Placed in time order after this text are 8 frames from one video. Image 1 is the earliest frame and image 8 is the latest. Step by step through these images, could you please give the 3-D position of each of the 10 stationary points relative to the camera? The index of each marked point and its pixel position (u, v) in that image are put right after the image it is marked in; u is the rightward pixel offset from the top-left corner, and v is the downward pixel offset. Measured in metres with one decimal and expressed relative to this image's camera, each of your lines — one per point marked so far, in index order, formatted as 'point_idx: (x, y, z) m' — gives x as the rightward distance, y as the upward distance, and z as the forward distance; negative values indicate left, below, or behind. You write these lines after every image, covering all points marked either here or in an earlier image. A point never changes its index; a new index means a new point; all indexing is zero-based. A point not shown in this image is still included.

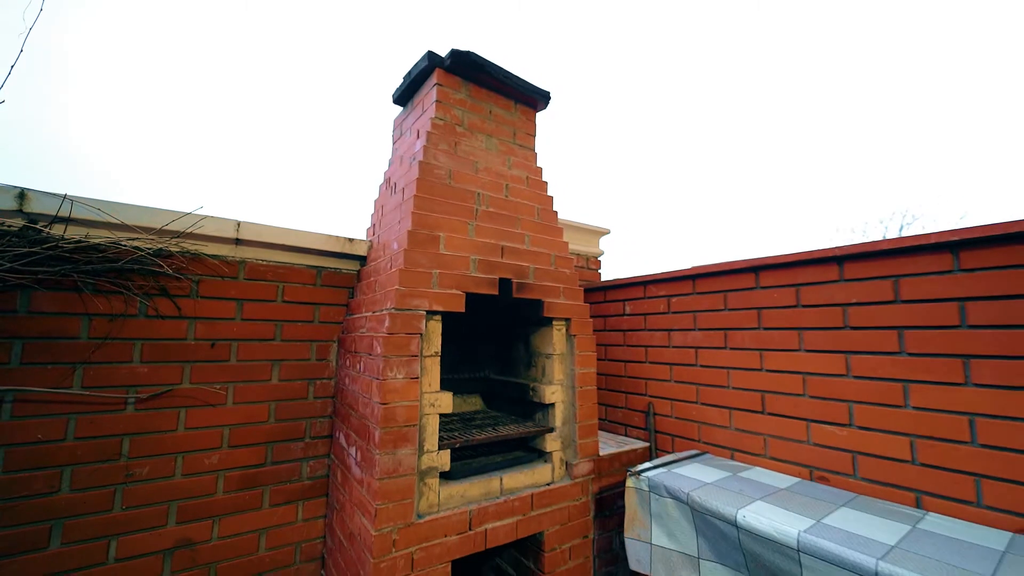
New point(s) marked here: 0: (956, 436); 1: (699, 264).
0: (+1.4, -0.4, +1.3) m
1: (+0.9, +0.1, +2.0) m
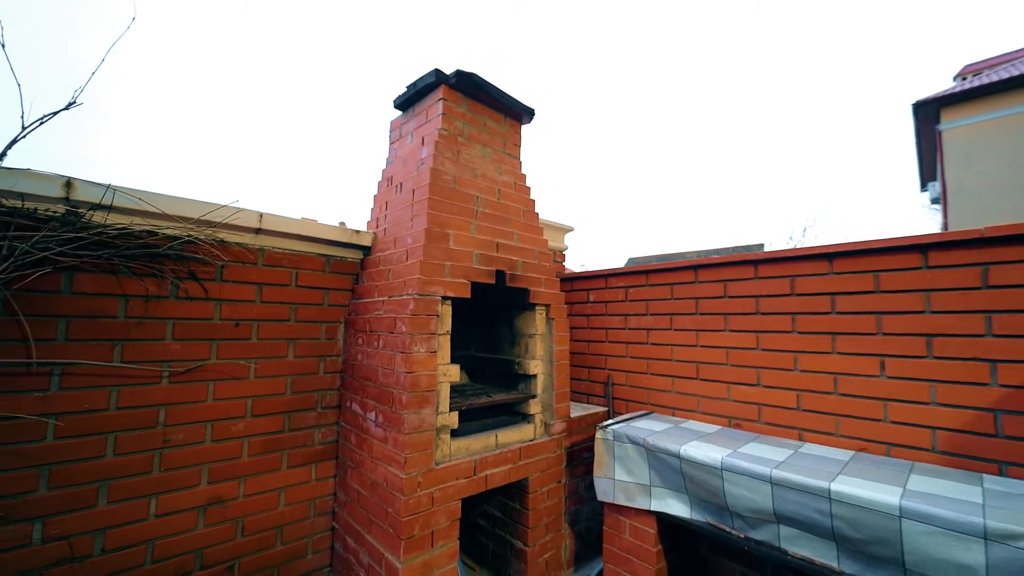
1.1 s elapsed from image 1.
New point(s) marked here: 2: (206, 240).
0: (+1.4, -0.4, +1.8) m
1: (+0.8, +0.2, +2.5) m
2: (-1.3, +0.2, +1.8) m
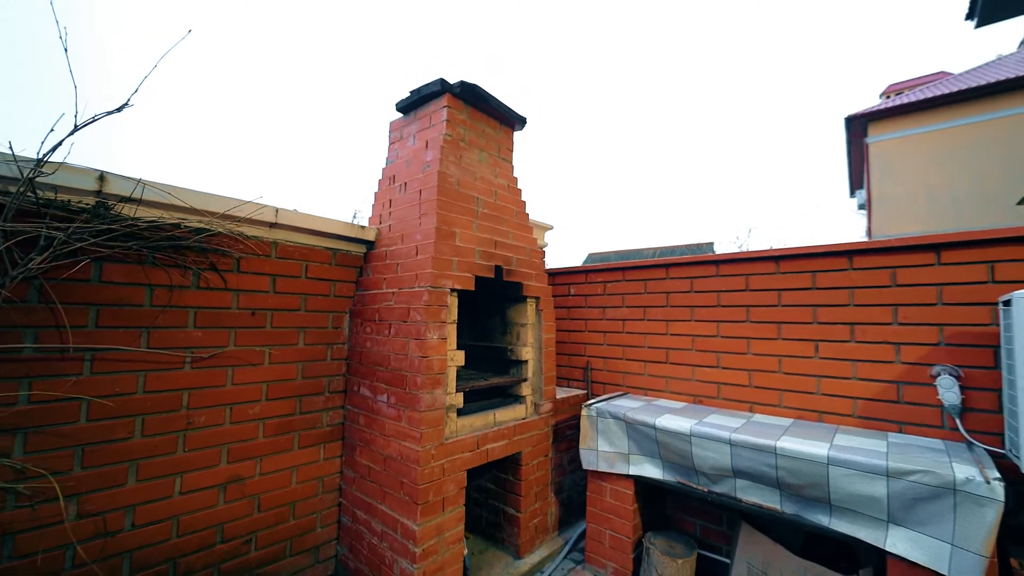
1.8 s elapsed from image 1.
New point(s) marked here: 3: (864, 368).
0: (+1.4, -0.4, +2.2) m
1: (+0.8, +0.2, +2.8) m
2: (-1.3, +0.2, +1.9) m
3: (+1.6, -0.4, +1.9) m
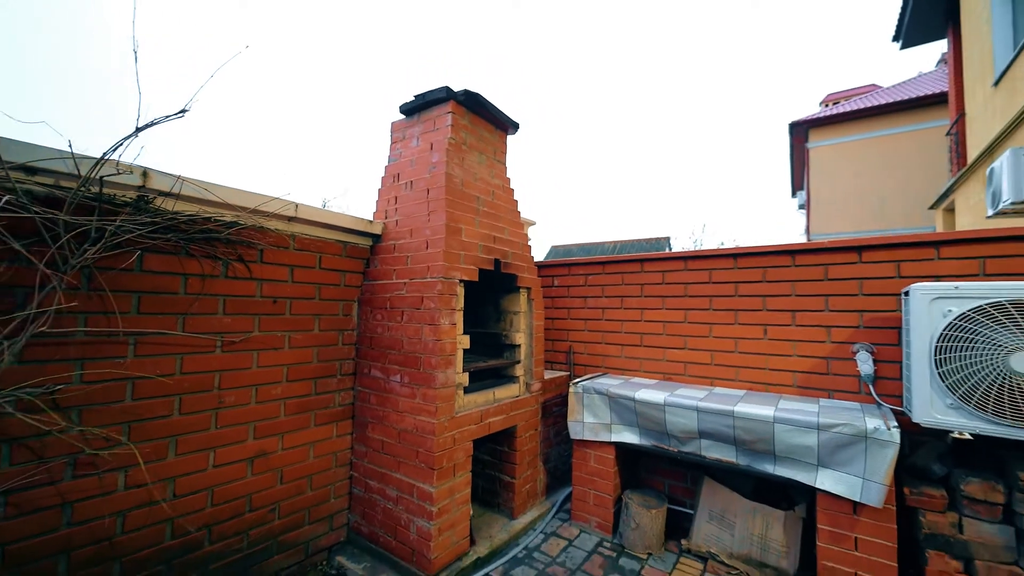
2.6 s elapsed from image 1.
0: (+1.4, -0.4, +2.6) m
1: (+0.7, +0.2, +3.1) m
2: (-1.2, +0.3, +2.0) m
3: (+1.6, -0.3, +2.4) m
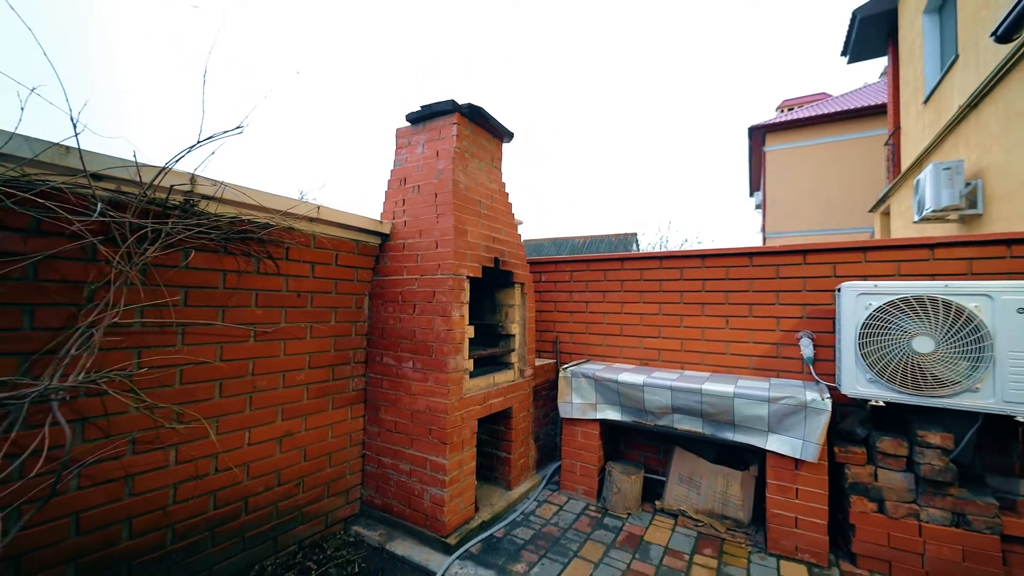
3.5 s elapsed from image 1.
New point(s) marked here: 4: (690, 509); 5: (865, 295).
0: (+1.3, -0.3, +3.0) m
1: (+0.7, +0.3, +3.5) m
2: (-1.2, +0.3, +2.2) m
3: (+1.6, -0.3, +2.8) m
4: (+1.1, -1.4, +2.6) m
5: (+1.8, 0.0, +2.2) m
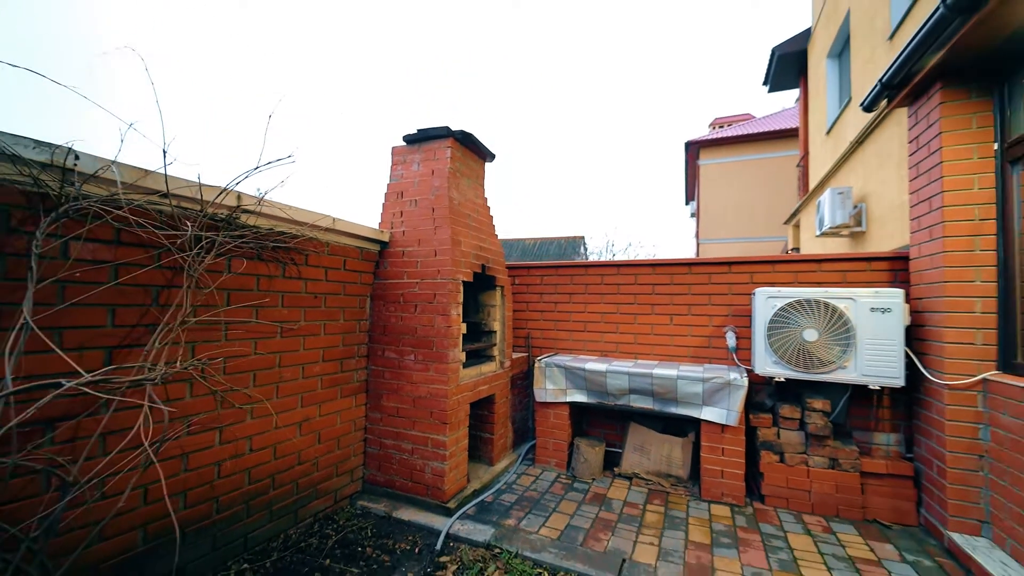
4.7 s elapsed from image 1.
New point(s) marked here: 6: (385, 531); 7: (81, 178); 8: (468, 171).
0: (+1.2, -0.4, +3.6) m
1: (+0.5, +0.3, +4.0) m
2: (-1.2, +0.3, +2.5) m
3: (+1.5, -0.3, +3.4) m
4: (+1.0, -1.4, +3.2) m
5: (+1.8, -0.1, +2.8) m
6: (-0.8, -1.5, +2.6) m
7: (-1.6, +0.4, +1.5) m
8: (-0.4, +0.9, +3.3) m
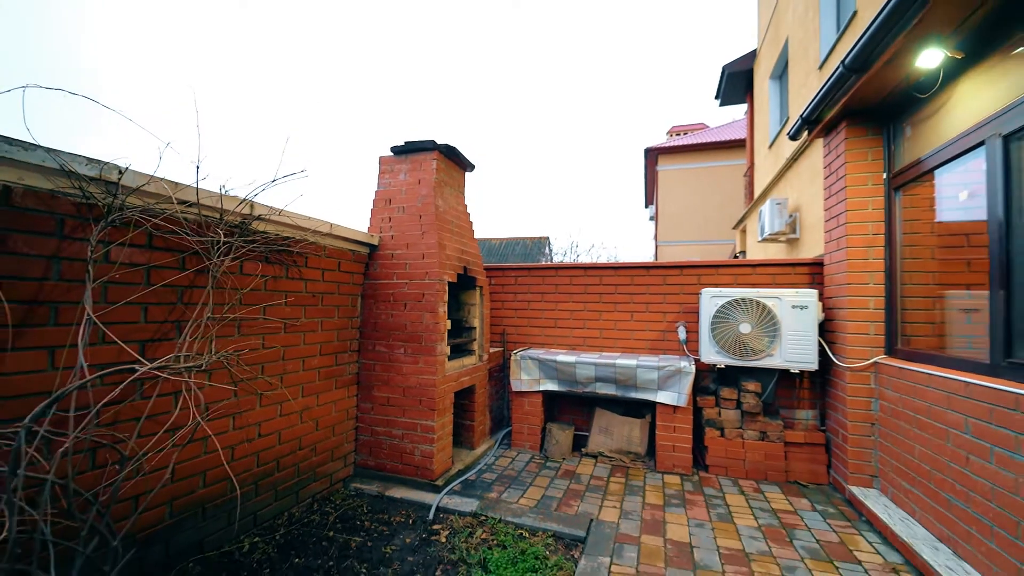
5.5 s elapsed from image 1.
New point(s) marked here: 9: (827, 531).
0: (+1.0, -0.4, +4.0) m
1: (+0.2, +0.3, +4.4) m
2: (-1.3, +0.3, +2.7) m
3: (+1.3, -0.3, +3.9) m
4: (+0.8, -1.4, +3.6) m
5: (+1.6, -0.1, +3.3) m
6: (-0.9, -1.5, +2.8) m
7: (-1.6, +0.4, +1.7) m
8: (-0.5, +0.9, +3.6) m
9: (+1.9, -1.5, +2.5) m
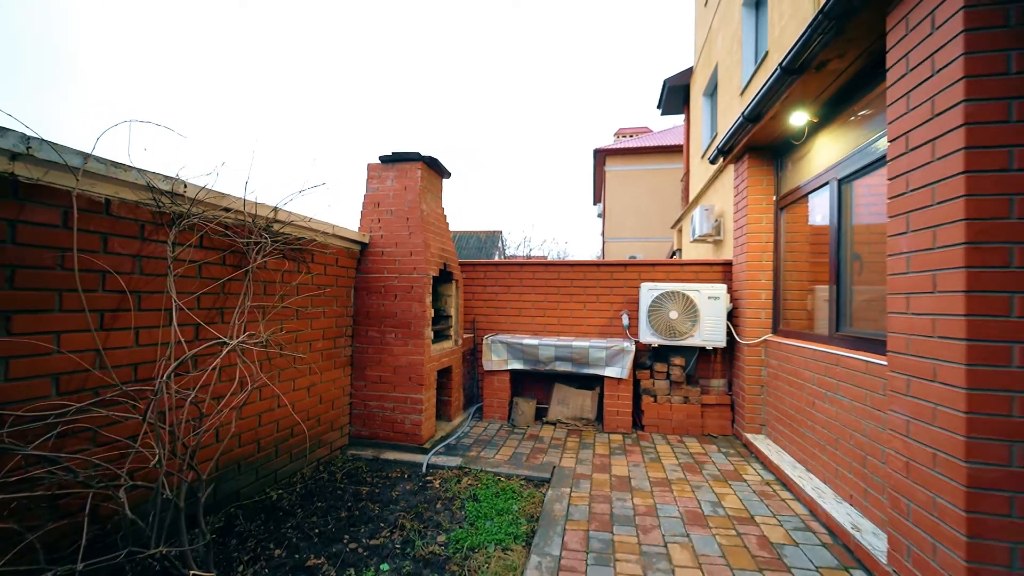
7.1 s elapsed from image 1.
0: (+0.6, -0.3, +4.7) m
1: (-0.2, +0.3, +5.0) m
2: (-1.5, +0.4, +3.1) m
3: (+1.0, -0.3, +4.6) m
4: (+0.5, -1.4, +4.3) m
5: (+1.4, 0.0, +4.1) m
6: (-1.1, -1.5, +3.4) m
7: (-1.7, +0.4, +2.1) m
8: (-0.8, +1.0, +4.1) m
9: (+1.7, -1.4, +3.3) m
